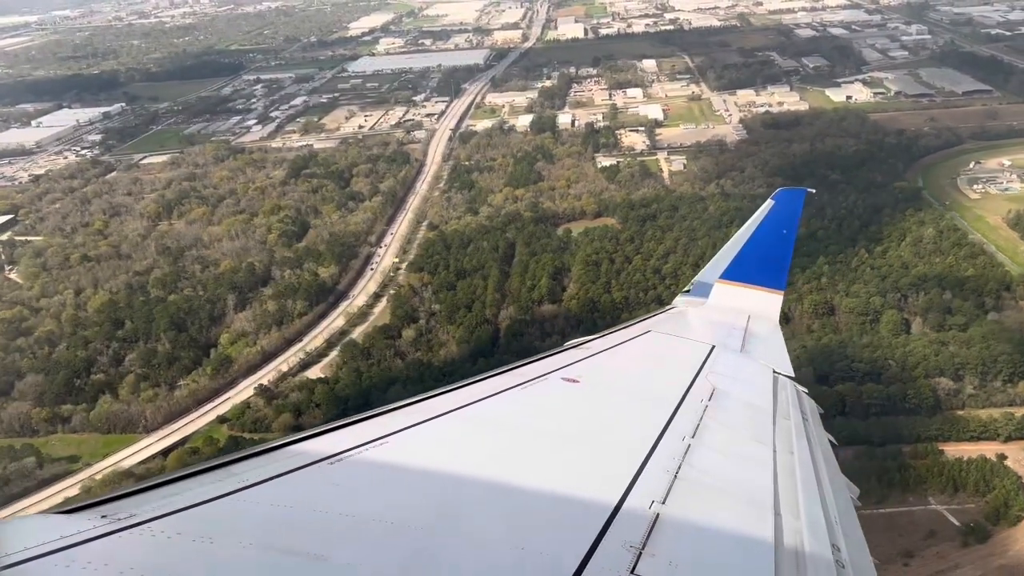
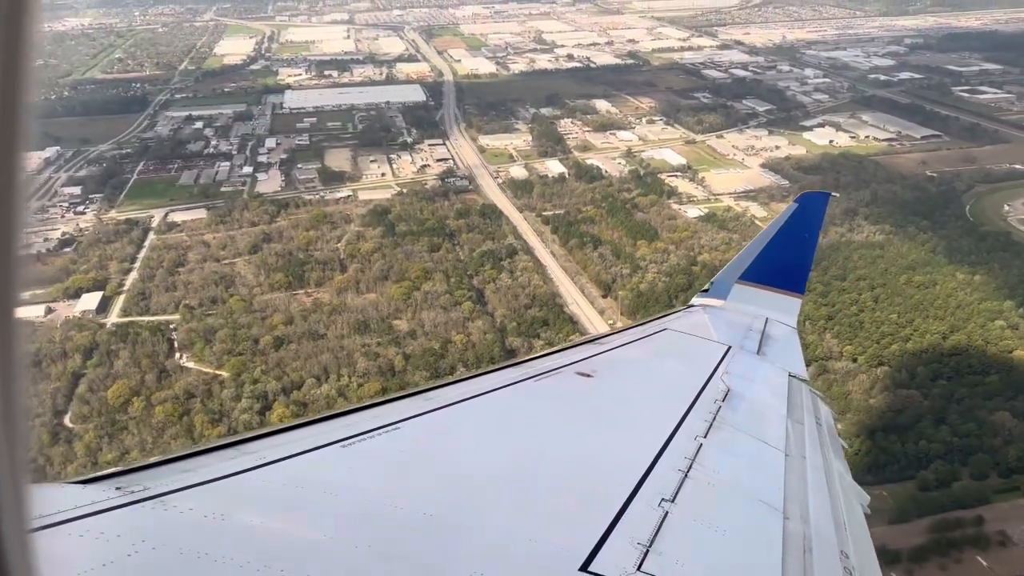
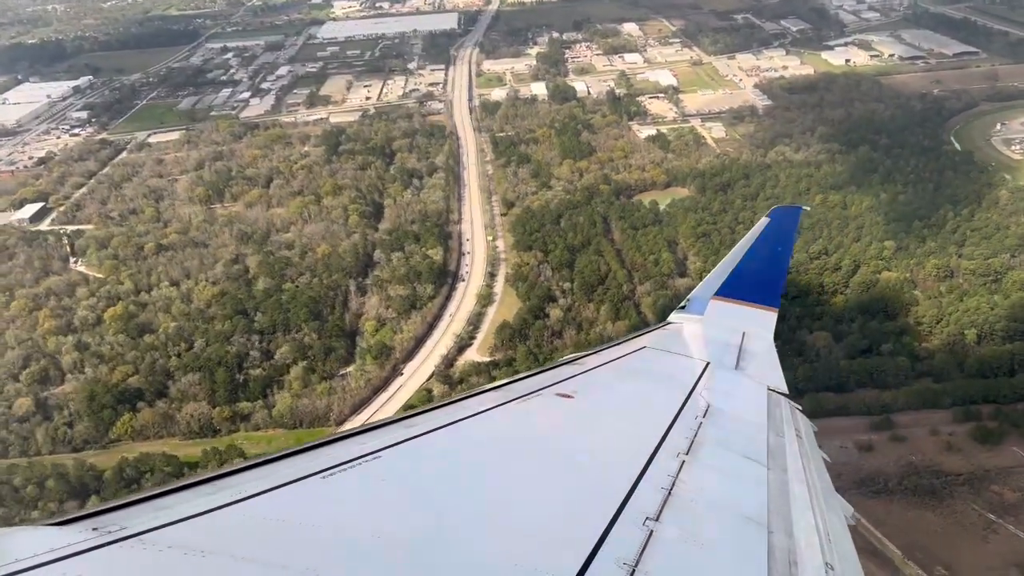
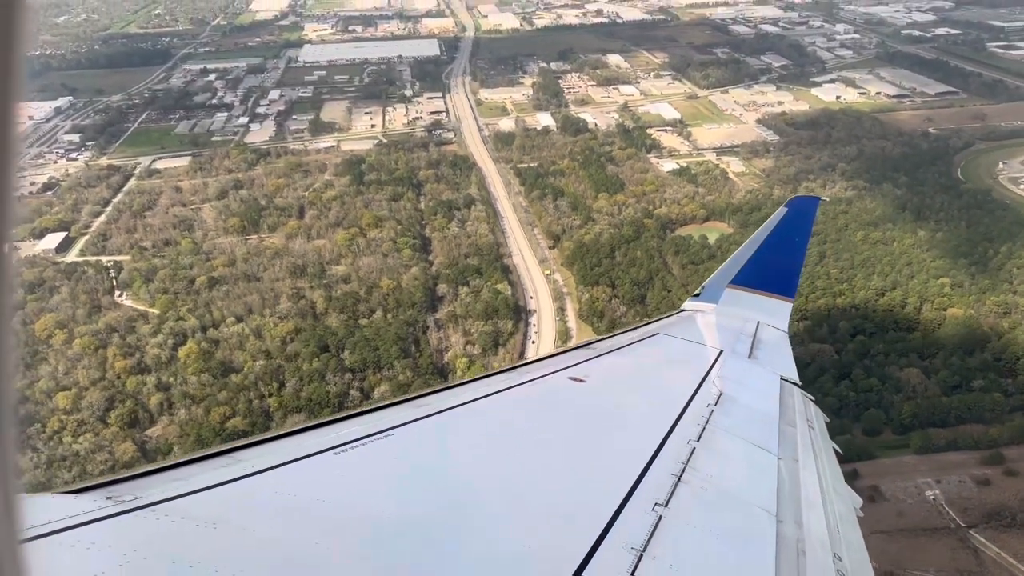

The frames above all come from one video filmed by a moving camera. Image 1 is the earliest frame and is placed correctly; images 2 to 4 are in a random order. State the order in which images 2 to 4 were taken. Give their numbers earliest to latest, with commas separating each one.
3, 4, 2
